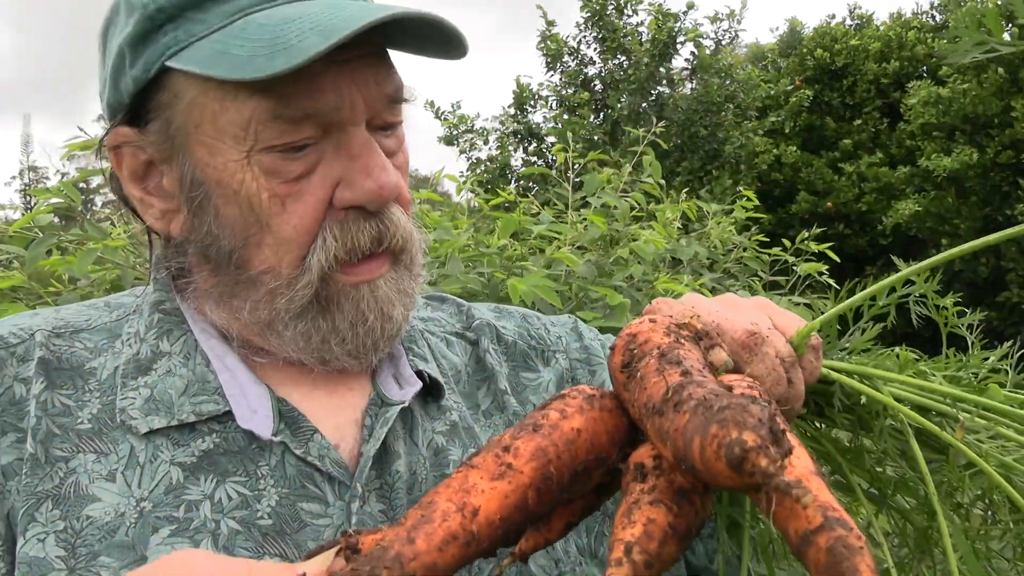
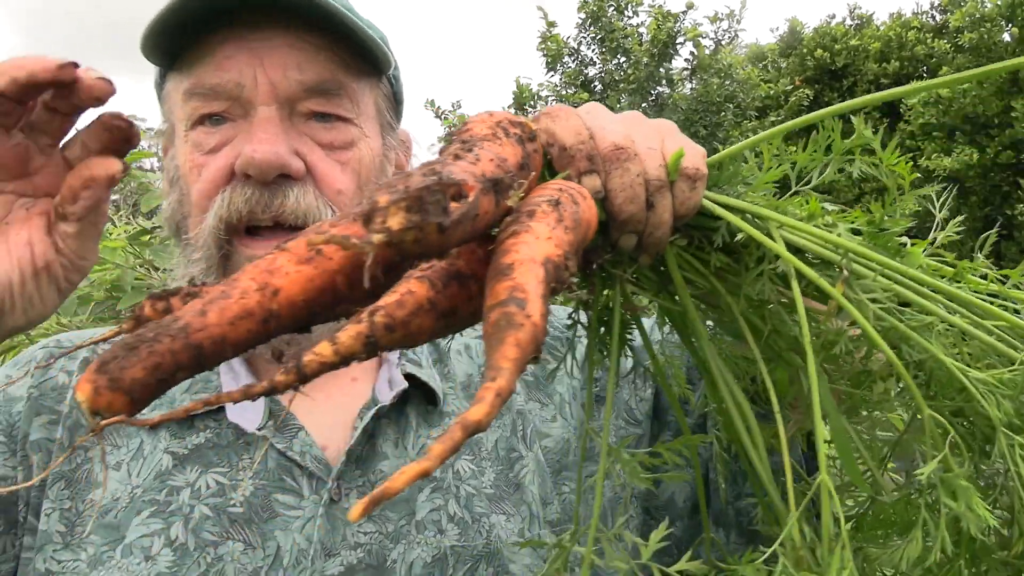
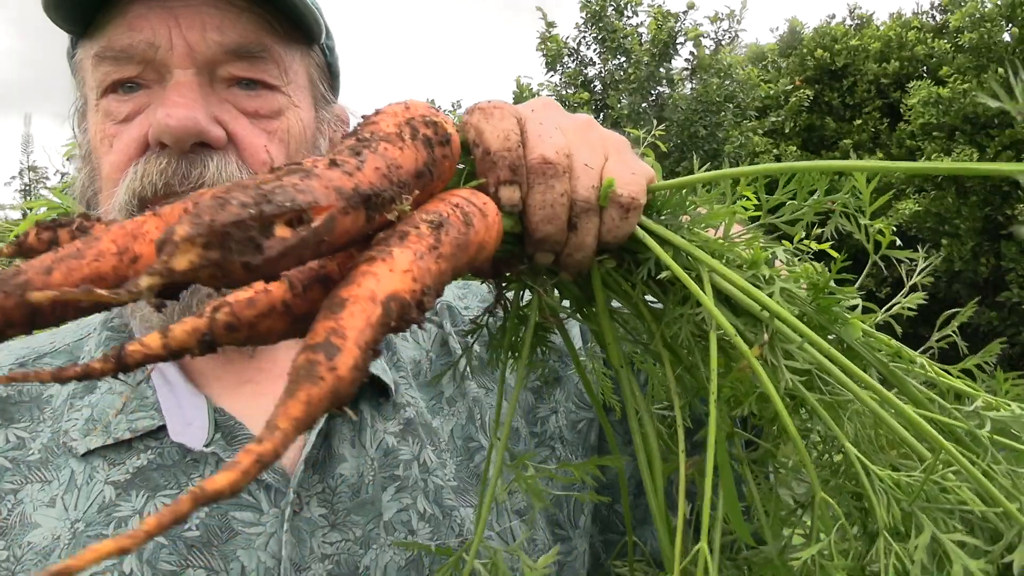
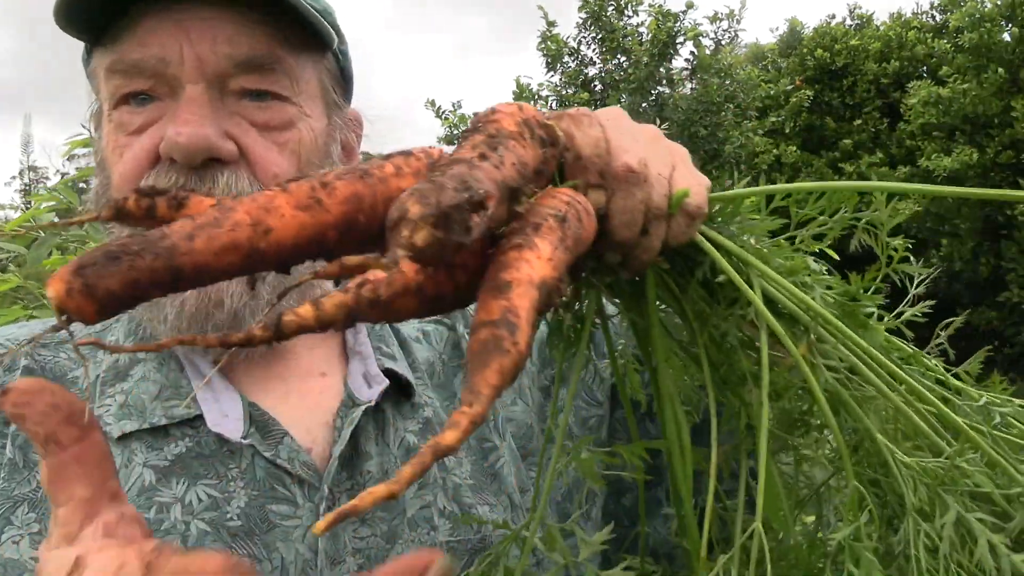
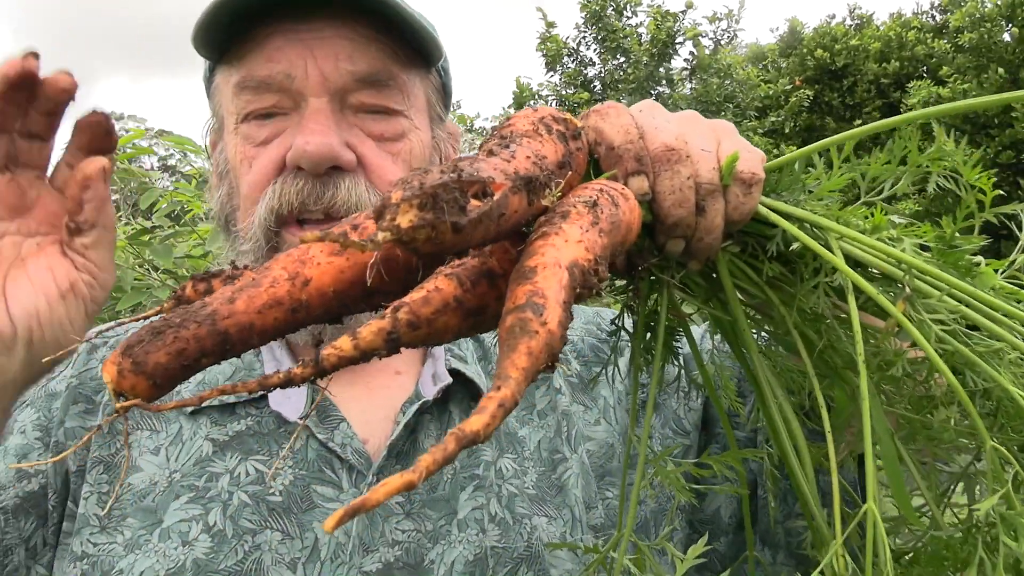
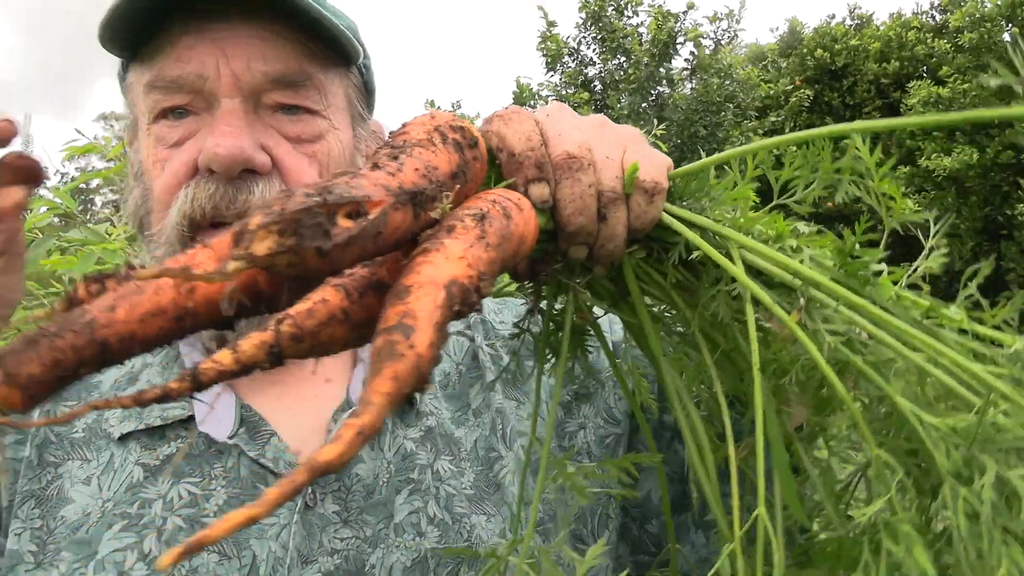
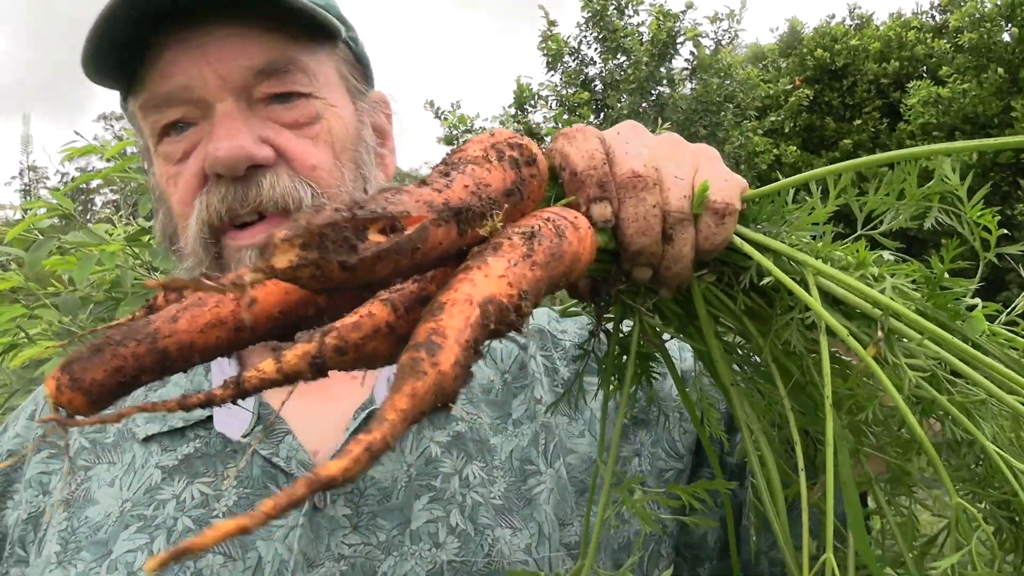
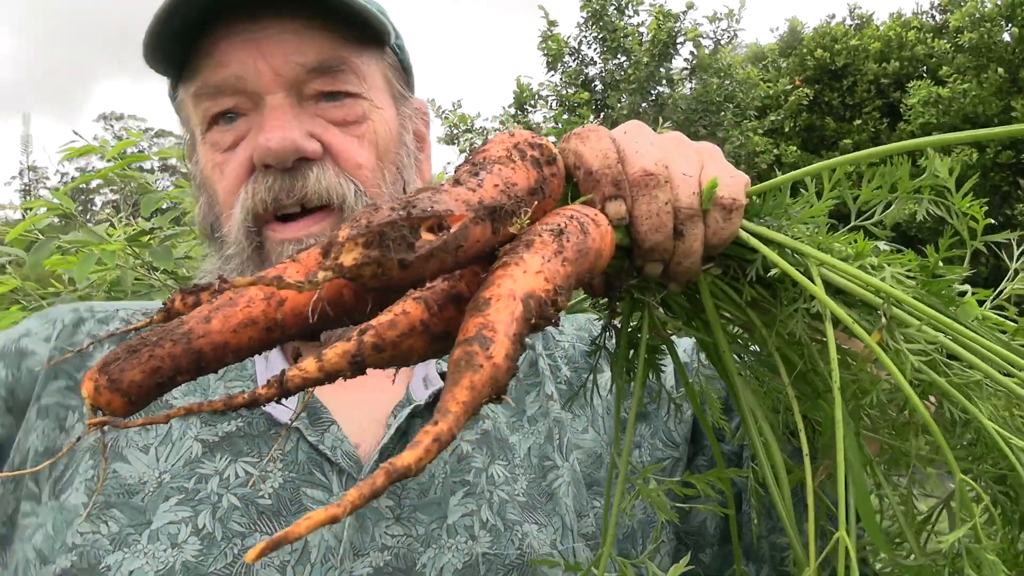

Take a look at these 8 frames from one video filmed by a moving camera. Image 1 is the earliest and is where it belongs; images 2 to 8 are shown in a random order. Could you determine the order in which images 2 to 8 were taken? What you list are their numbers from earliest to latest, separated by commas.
4, 3, 6, 2, 5, 8, 7
